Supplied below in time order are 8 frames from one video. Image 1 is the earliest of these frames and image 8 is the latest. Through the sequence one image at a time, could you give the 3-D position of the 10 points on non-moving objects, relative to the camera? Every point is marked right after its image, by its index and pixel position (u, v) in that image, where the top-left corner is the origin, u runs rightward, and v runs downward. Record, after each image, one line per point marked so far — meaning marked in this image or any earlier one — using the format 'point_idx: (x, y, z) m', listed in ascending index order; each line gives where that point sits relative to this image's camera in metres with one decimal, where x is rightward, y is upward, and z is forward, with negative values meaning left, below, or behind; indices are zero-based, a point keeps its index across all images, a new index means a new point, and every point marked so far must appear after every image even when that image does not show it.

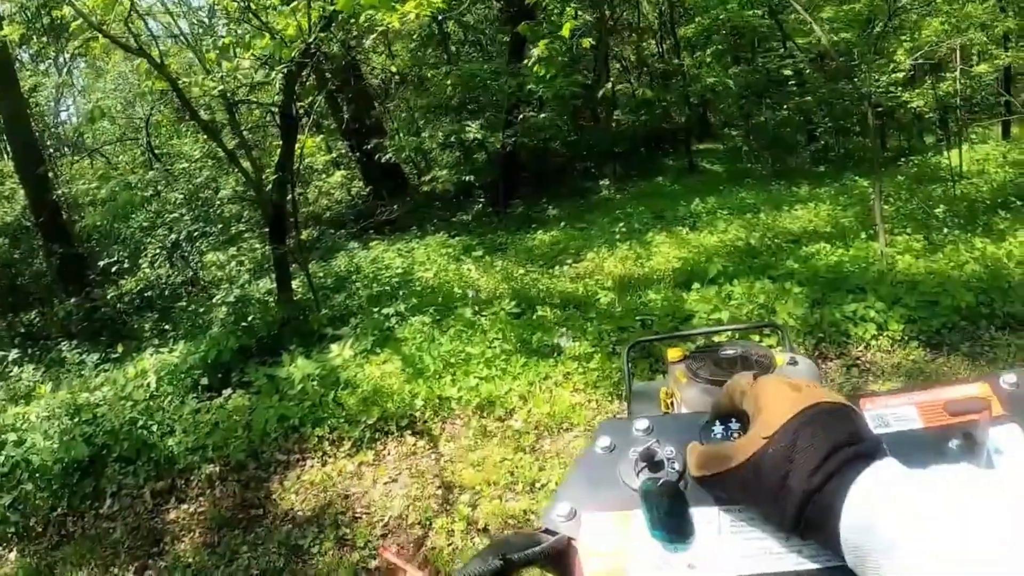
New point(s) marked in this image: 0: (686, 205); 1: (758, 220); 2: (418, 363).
0: (+2.3, +1.1, +10.2) m
1: (+2.7, +0.7, +8.3) m
2: (-0.7, -0.5, +5.5) m
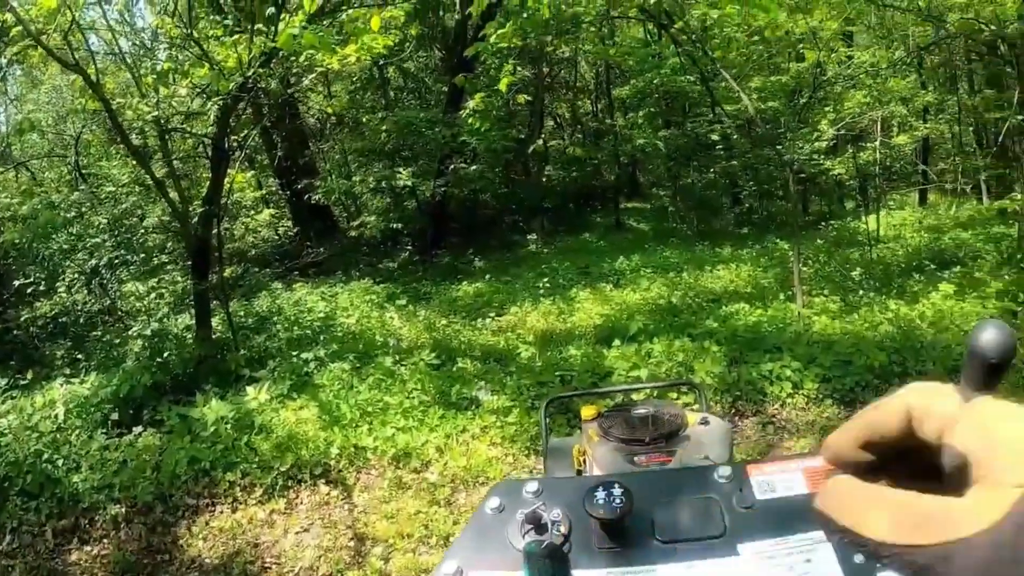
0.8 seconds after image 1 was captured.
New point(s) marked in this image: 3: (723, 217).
0: (+1.3, +0.3, +10.4) m
1: (+1.9, +0.1, +8.5) m
2: (-1.3, -0.9, +5.4) m
3: (+4.5, +1.5, +16.4) m
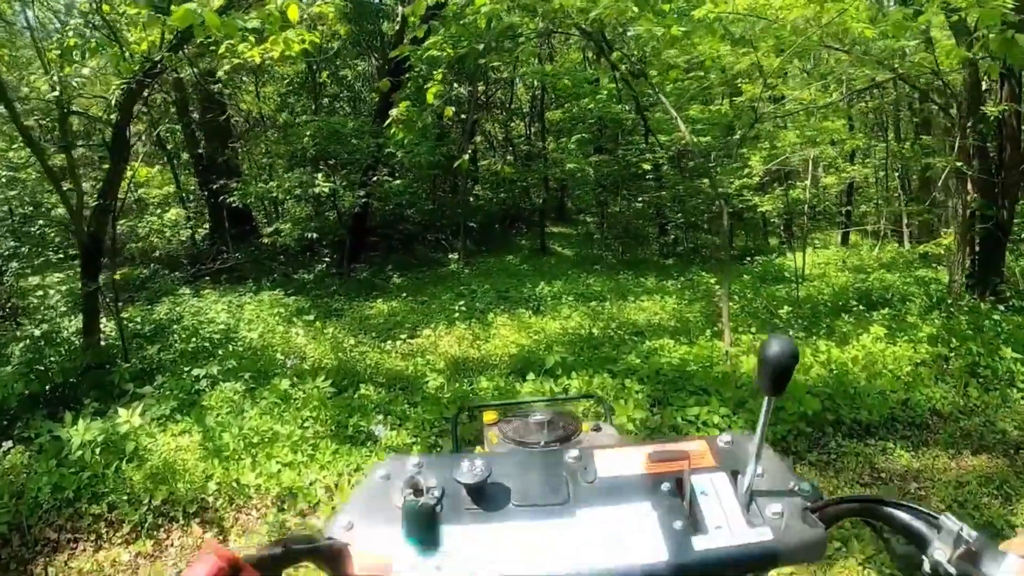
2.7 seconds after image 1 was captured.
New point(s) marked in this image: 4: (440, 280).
0: (+0.3, 0.0, +10.1) m
1: (+1.0, -0.2, +8.3) m
2: (-2.0, -1.0, +4.9) m
3: (+3.0, +0.9, +16.4) m
4: (-1.2, +0.1, +12.1) m
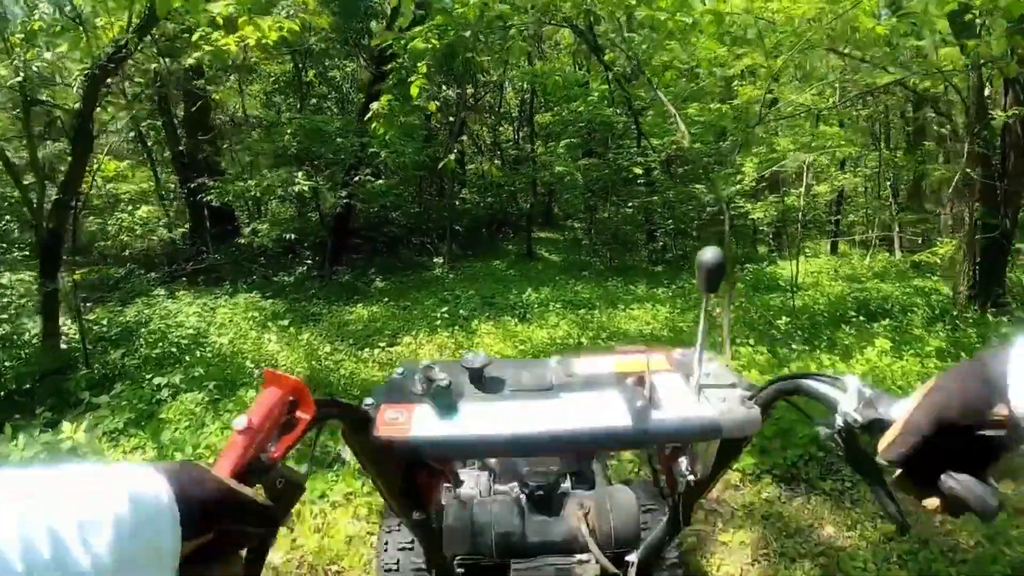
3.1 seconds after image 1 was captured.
0: (+0.1, -0.1, +9.8) m
1: (+0.8, -0.3, +8.0) m
2: (-2.1, -1.0, +4.5) m
3: (+2.7, +0.8, +16.1) m
4: (-1.4, 0.0, +11.8) m
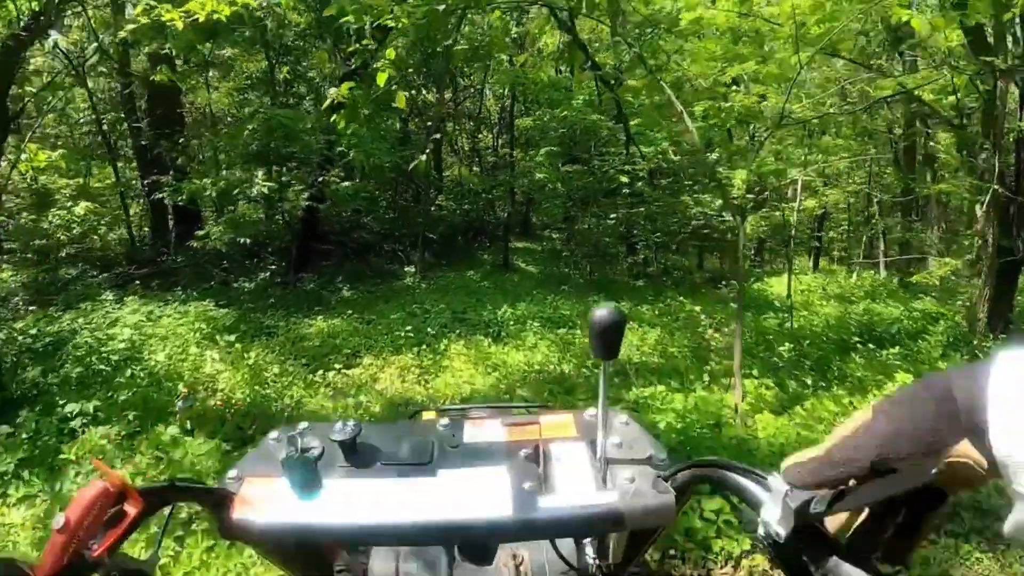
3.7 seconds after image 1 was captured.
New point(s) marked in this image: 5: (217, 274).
0: (-0.2, -0.2, +9.1) m
1: (+0.6, -0.5, +7.3) m
2: (-2.2, -1.0, +3.7) m
3: (+2.2, +0.4, +15.5) m
4: (-1.8, -0.1, +11.0) m
5: (-5.0, +0.2, +12.7) m
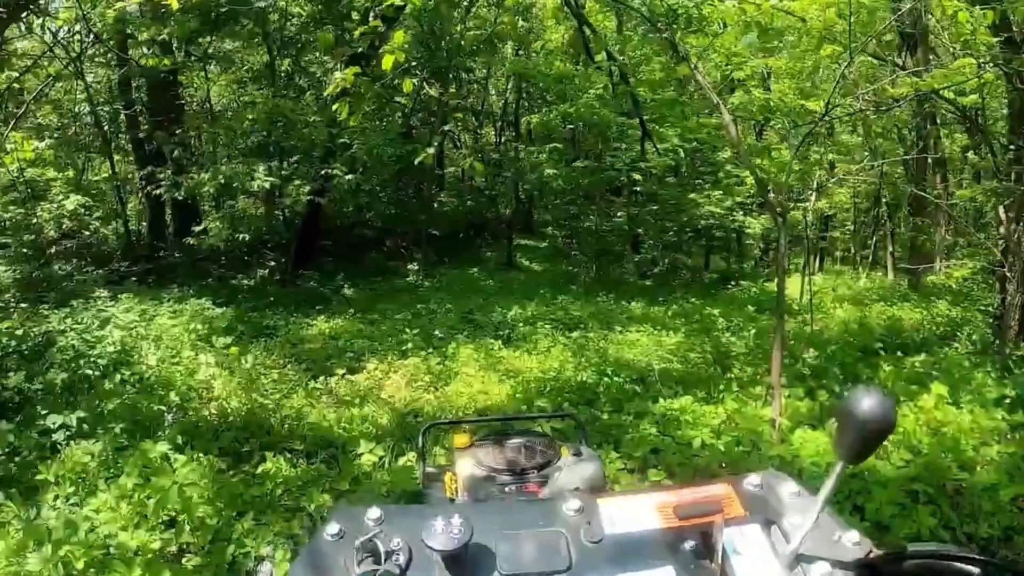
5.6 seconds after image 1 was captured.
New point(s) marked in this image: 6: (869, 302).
0: (-0.1, -0.2, +8.7) m
1: (+0.7, -0.5, +7.0) m
2: (-2.1, -1.1, +3.4) m
3: (+2.3, +0.5, +15.2) m
4: (-1.7, -0.1, +10.7) m
5: (-4.9, +0.3, +12.4) m
6: (+5.9, -0.2, +12.3) m
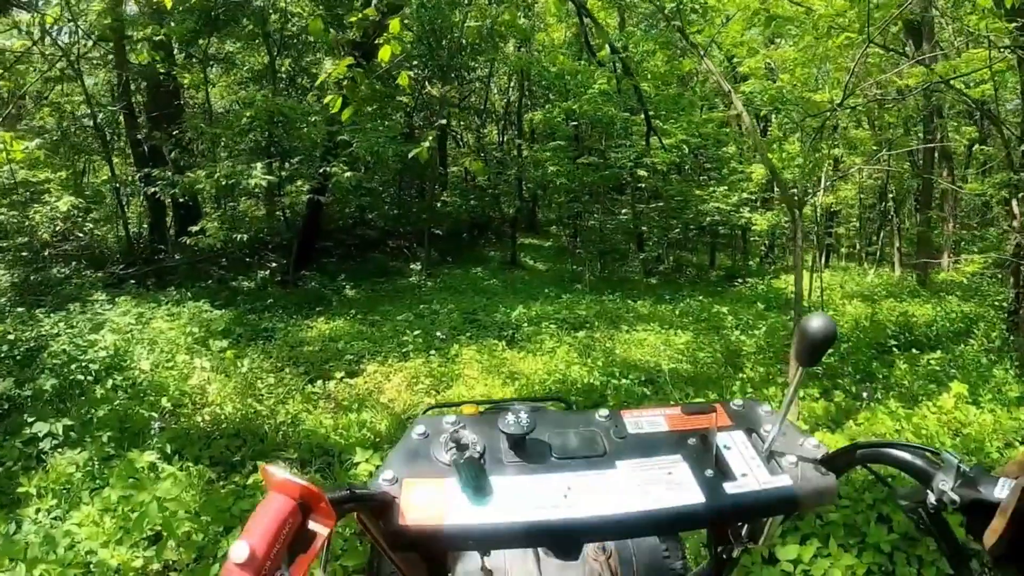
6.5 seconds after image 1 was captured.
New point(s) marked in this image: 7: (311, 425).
0: (-0.1, -0.2, +8.6) m
1: (+0.7, -0.5, +6.8) m
2: (-2.1, -1.1, +3.2) m
3: (+2.4, +0.5, +15.0) m
4: (-1.6, -0.1, +10.5) m
5: (-4.8, +0.2, +12.2) m
6: (+6.0, -0.2, +12.1) m
7: (-1.2, -0.8, +4.6) m
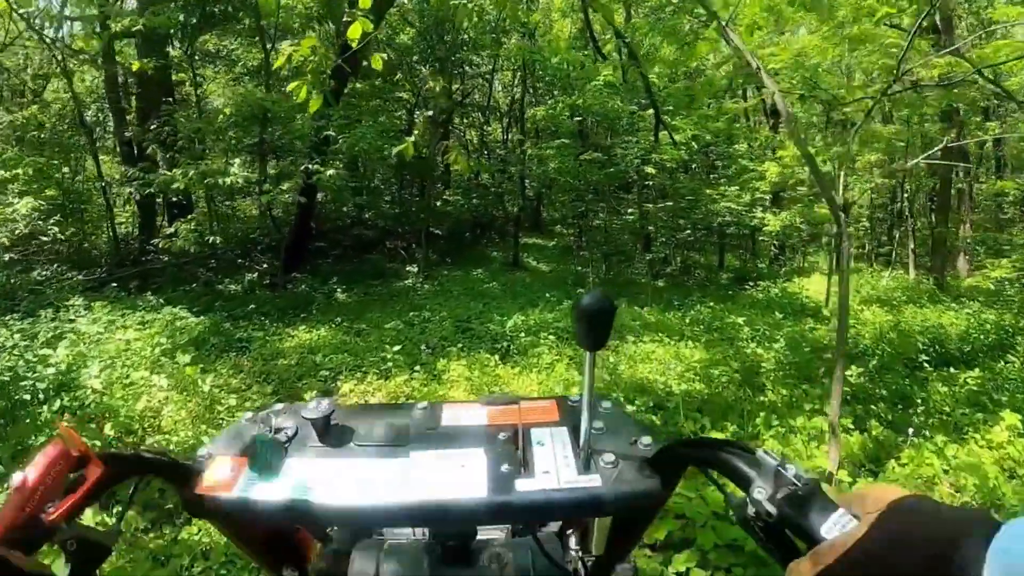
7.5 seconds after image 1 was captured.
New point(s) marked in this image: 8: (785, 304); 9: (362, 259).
0: (-0.1, -0.3, +8.0) m
1: (+0.7, -0.5, +6.2) m
2: (-2.2, -1.1, +2.7) m
3: (+2.4, +0.4, +14.4) m
4: (-1.6, -0.2, +9.9) m
5: (-4.8, +0.2, +11.7) m
6: (+6.0, -0.2, +11.5) m
7: (-1.3, -0.9, +4.0) m
8: (+4.0, -0.2, +10.8) m
9: (-2.8, +0.6, +14.0) m
